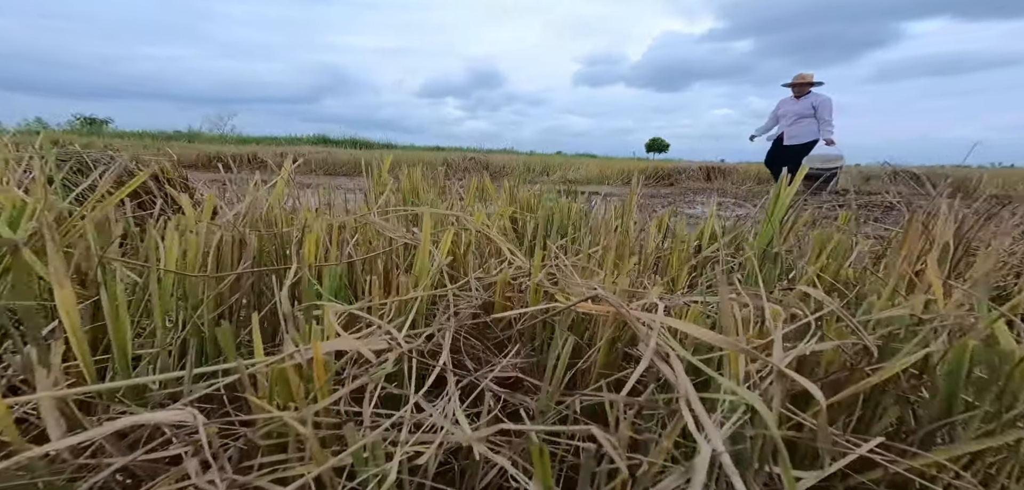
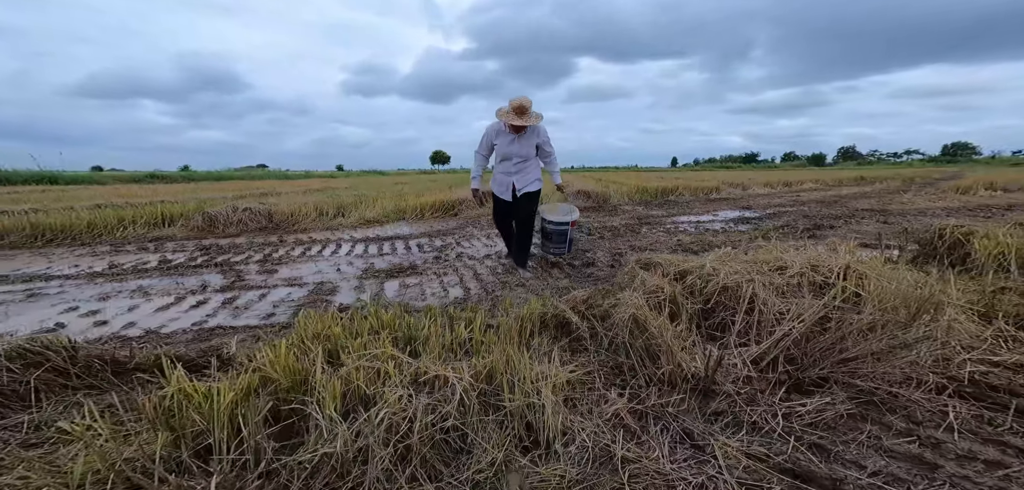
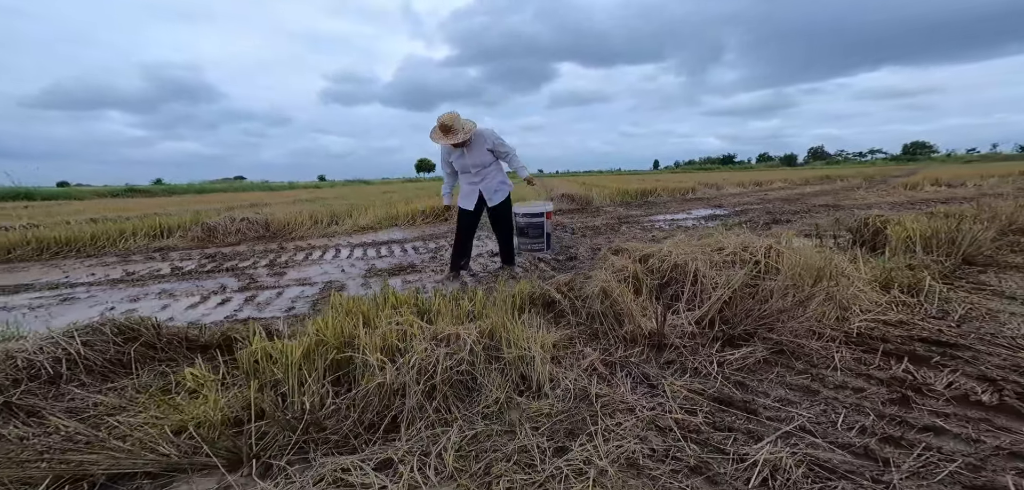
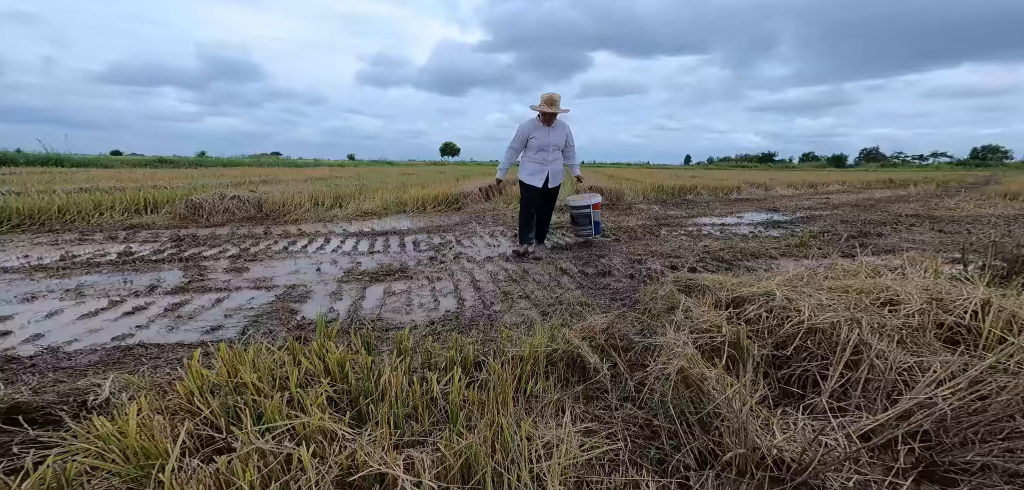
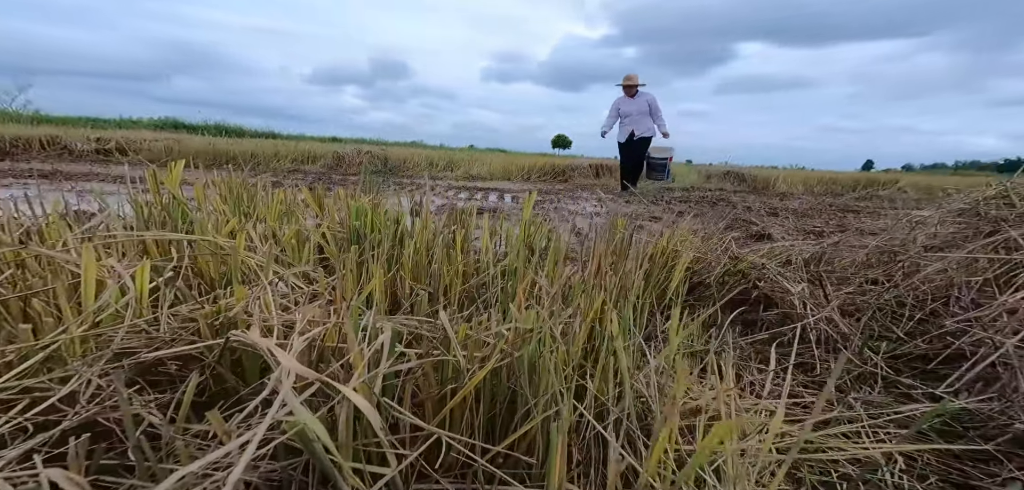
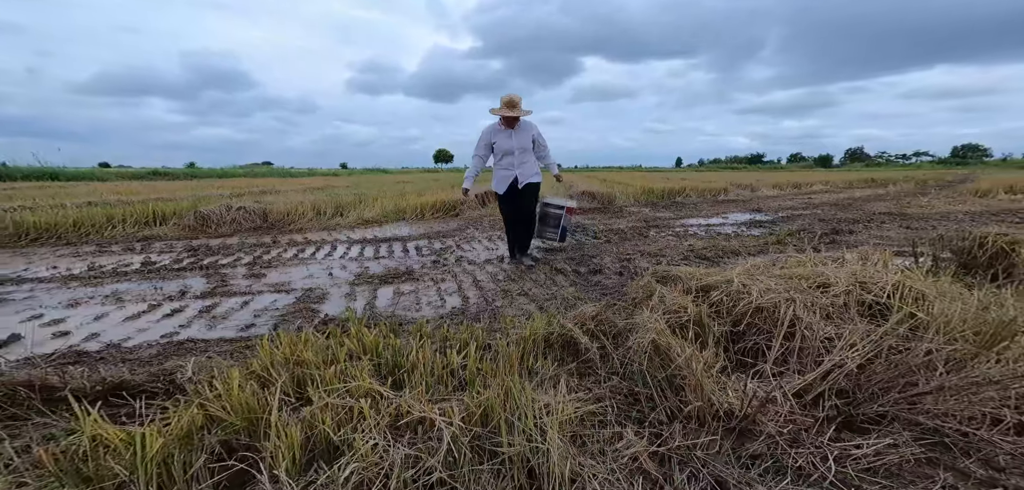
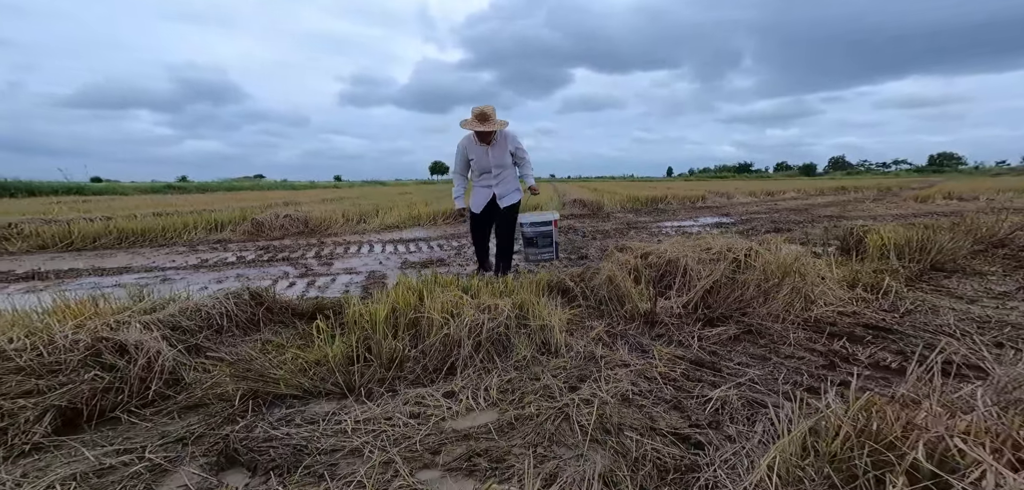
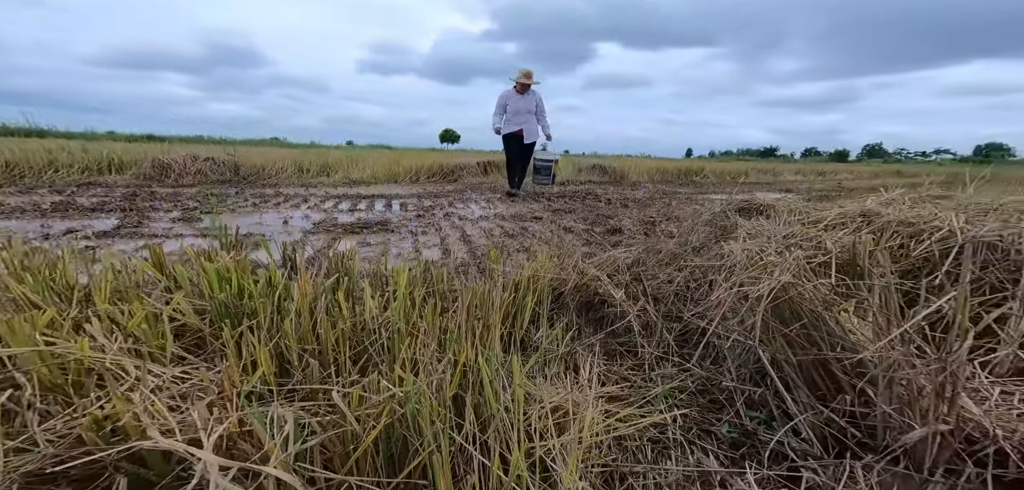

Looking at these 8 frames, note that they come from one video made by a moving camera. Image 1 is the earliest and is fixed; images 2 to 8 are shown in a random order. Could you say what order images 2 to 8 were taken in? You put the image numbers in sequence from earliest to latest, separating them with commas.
5, 8, 4, 6, 2, 3, 7
